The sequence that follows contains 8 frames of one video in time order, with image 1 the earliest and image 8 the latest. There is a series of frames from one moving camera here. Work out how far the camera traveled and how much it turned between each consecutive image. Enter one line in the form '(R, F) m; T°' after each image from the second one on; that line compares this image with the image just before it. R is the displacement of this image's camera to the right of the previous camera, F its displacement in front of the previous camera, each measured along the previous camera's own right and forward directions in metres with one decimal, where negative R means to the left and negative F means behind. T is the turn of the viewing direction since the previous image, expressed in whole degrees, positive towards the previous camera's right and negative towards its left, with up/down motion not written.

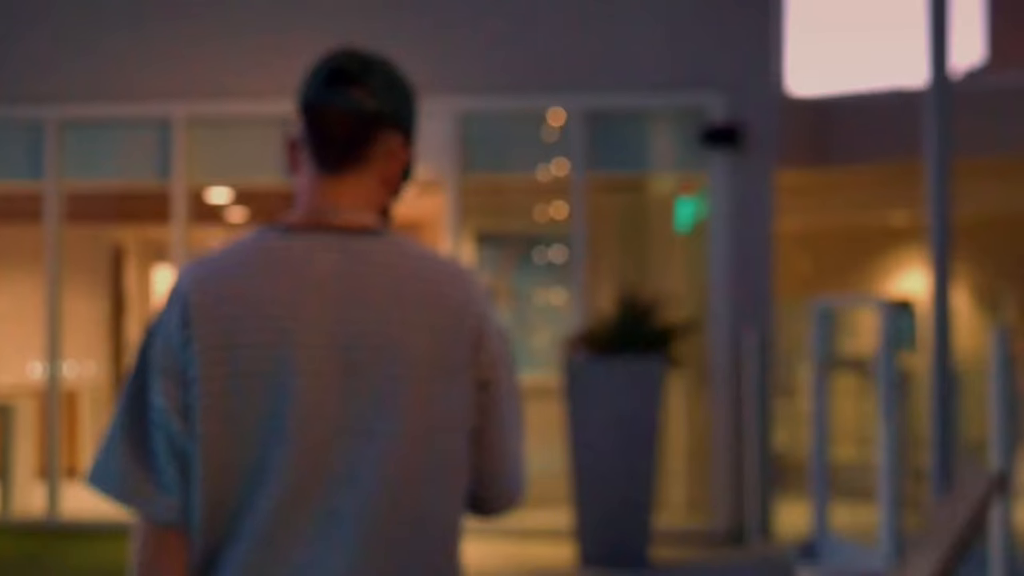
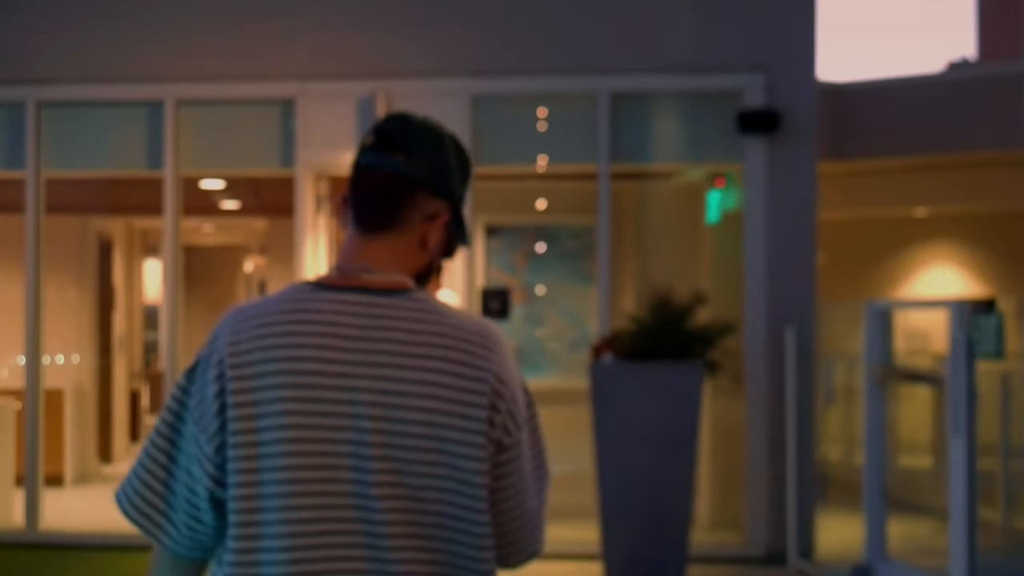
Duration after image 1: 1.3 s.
(-0.2, +0.5) m; +1°
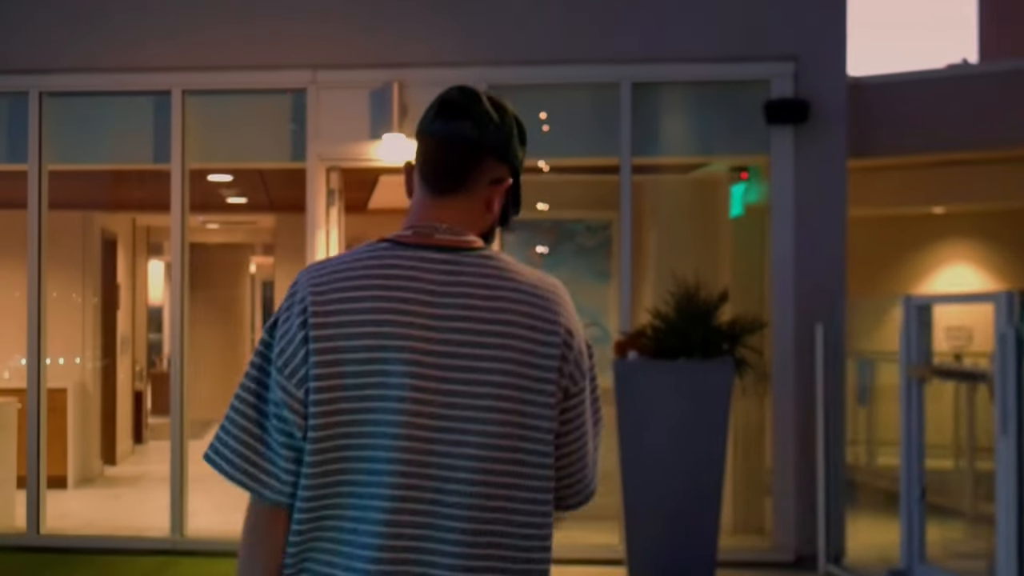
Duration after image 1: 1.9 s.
(-0.1, +0.2) m; 0°
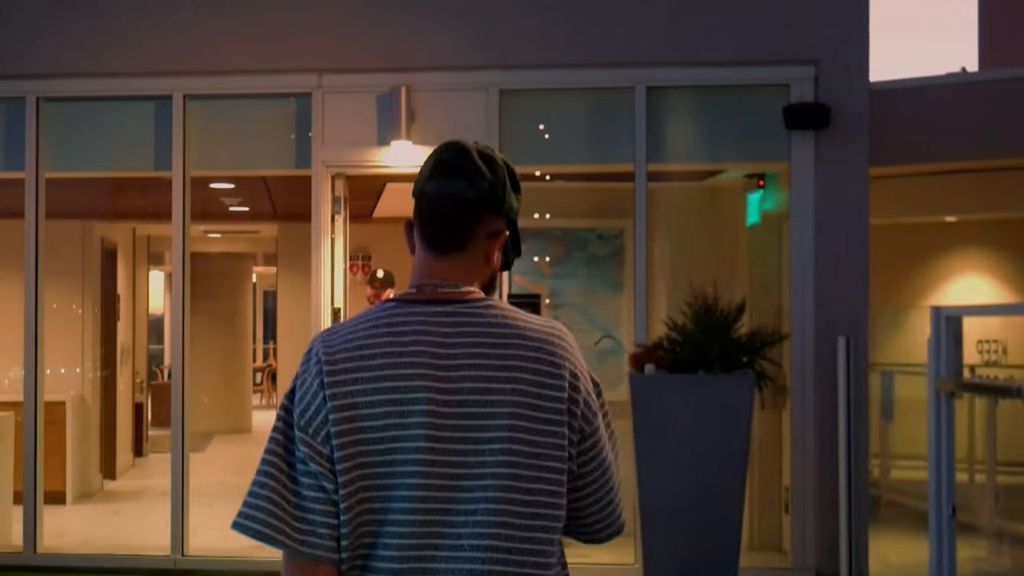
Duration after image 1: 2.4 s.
(-0.1, +0.2) m; 0°
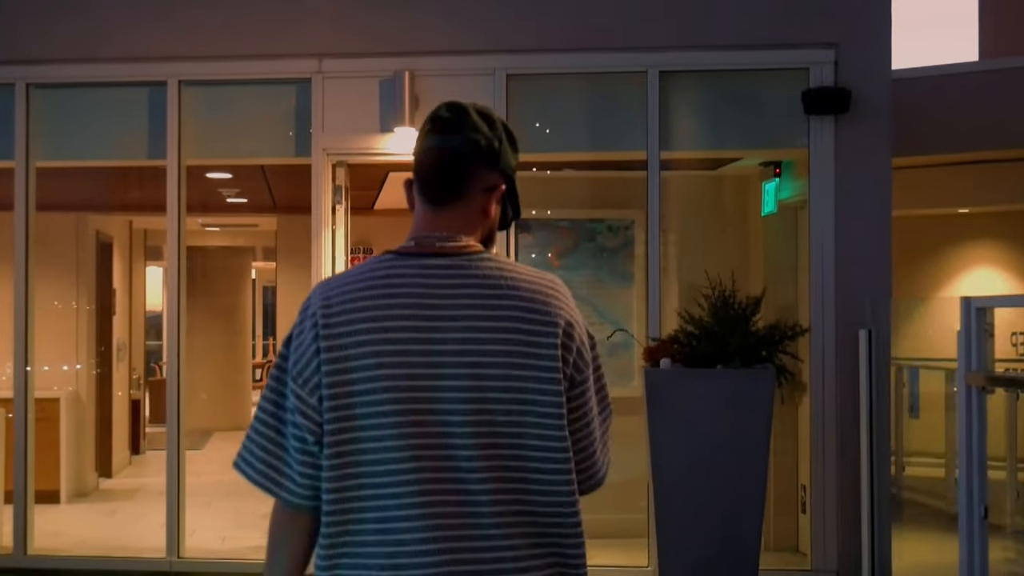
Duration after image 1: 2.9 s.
(0.0, +0.2) m; 0°
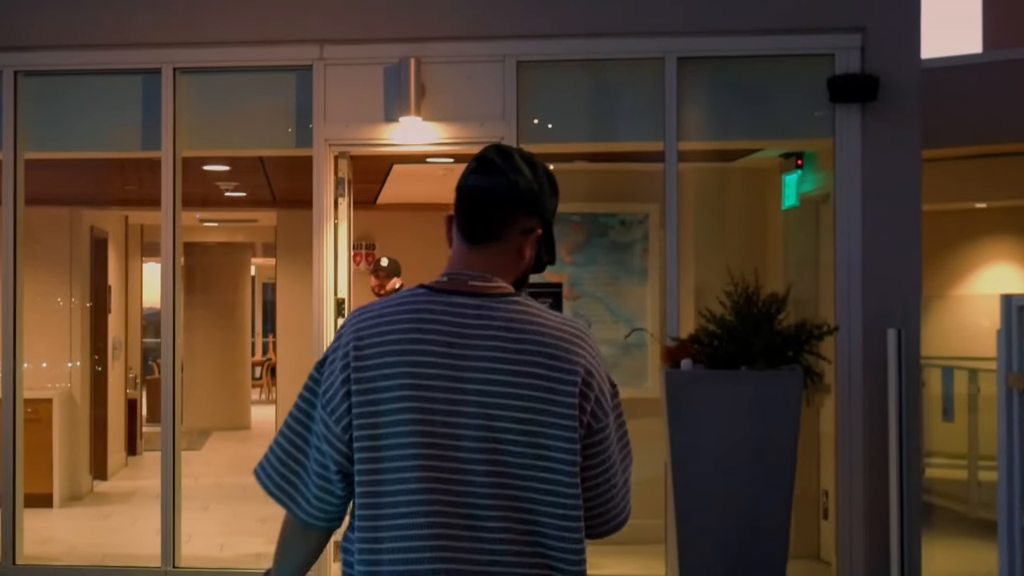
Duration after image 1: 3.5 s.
(-0.1, +0.3) m; 0°
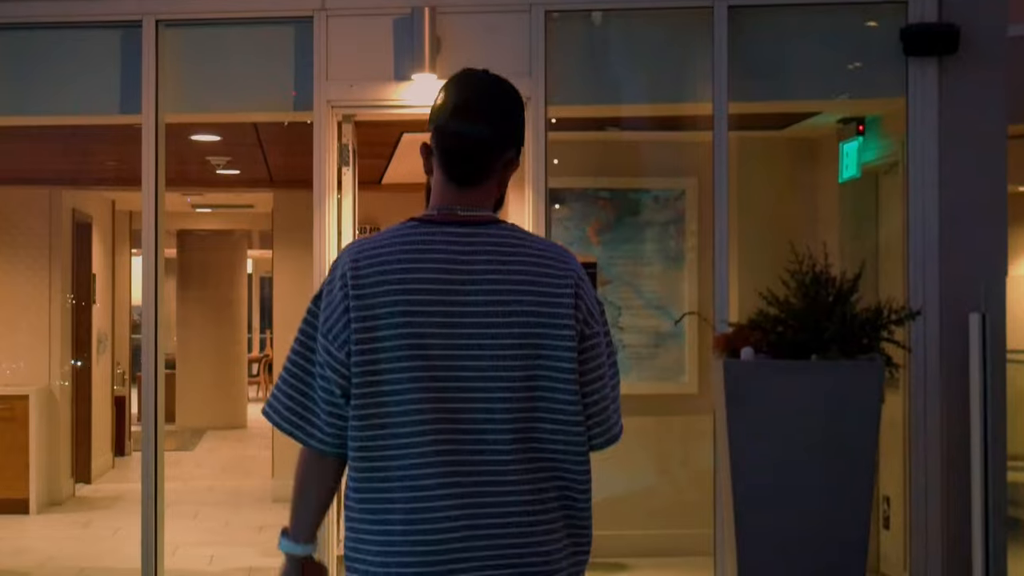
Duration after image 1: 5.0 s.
(-0.1, +0.6) m; 0°
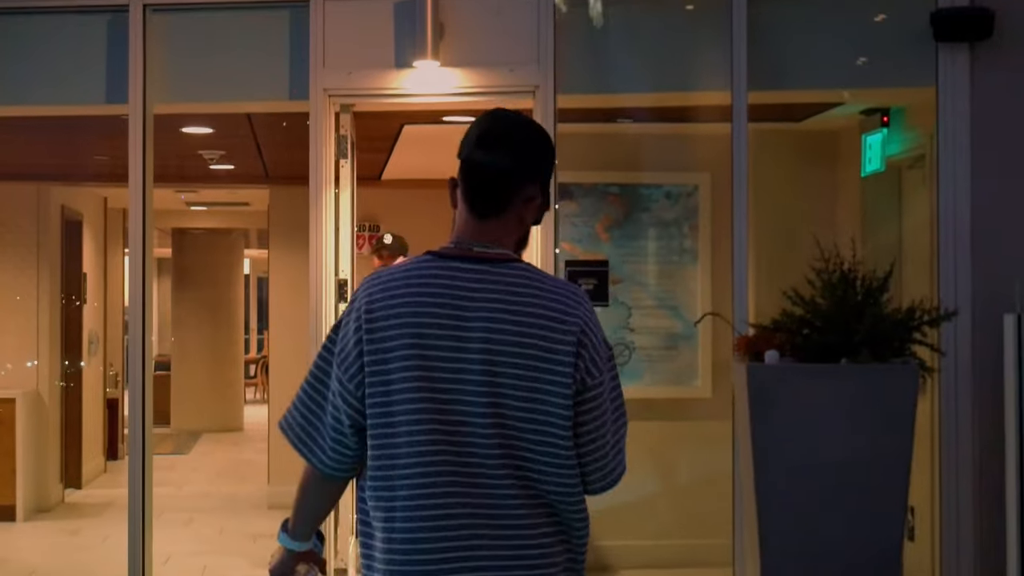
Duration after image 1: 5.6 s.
(0.0, +0.2) m; 0°
